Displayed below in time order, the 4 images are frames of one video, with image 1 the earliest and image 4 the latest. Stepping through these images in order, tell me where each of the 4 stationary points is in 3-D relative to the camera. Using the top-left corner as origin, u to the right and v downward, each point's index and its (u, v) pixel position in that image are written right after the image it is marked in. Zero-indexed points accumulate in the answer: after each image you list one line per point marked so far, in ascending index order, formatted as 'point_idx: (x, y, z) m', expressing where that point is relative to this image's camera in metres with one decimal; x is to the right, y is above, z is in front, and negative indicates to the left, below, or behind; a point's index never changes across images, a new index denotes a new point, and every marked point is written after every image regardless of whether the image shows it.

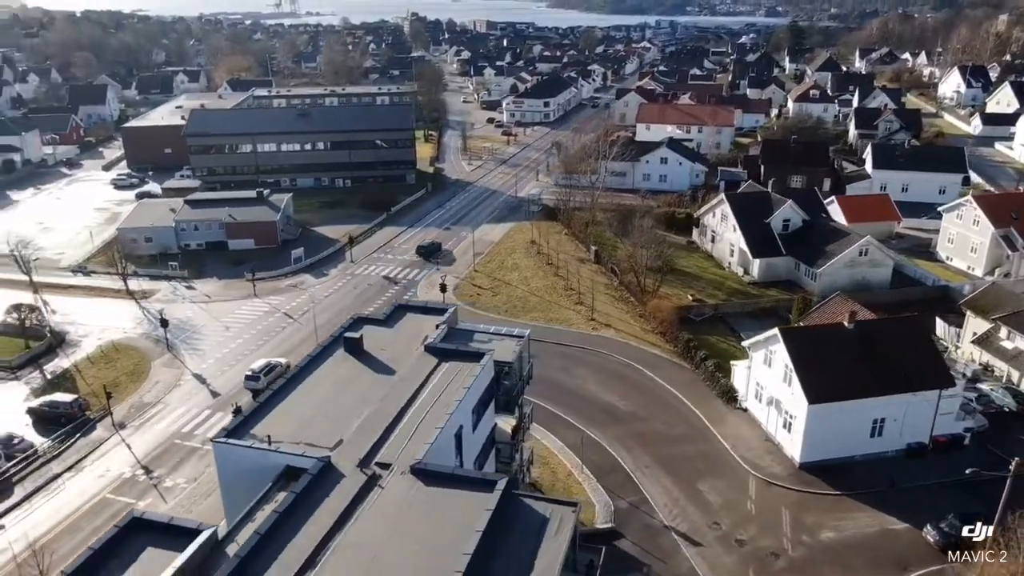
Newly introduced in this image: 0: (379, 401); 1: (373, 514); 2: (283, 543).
0: (-2.4, -1.9, +13.5) m
1: (-2.0, -3.1, +10.7) m
2: (-3.0, -3.3, +10.1) m
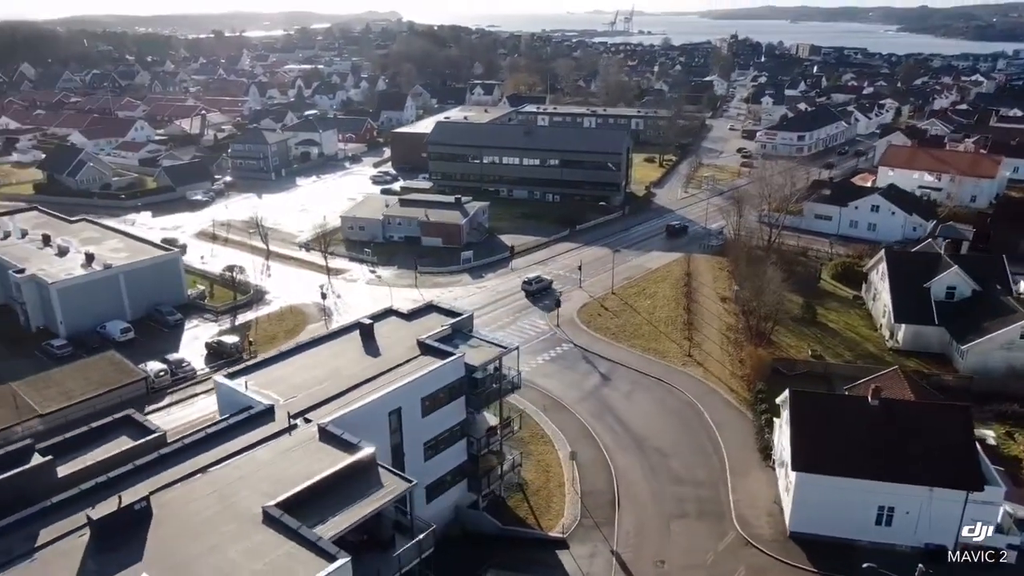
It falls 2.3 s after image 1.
0: (-3.5, -1.8, +16.6) m
1: (-4.4, -2.9, +13.8) m
2: (-5.6, -2.9, +13.7) m
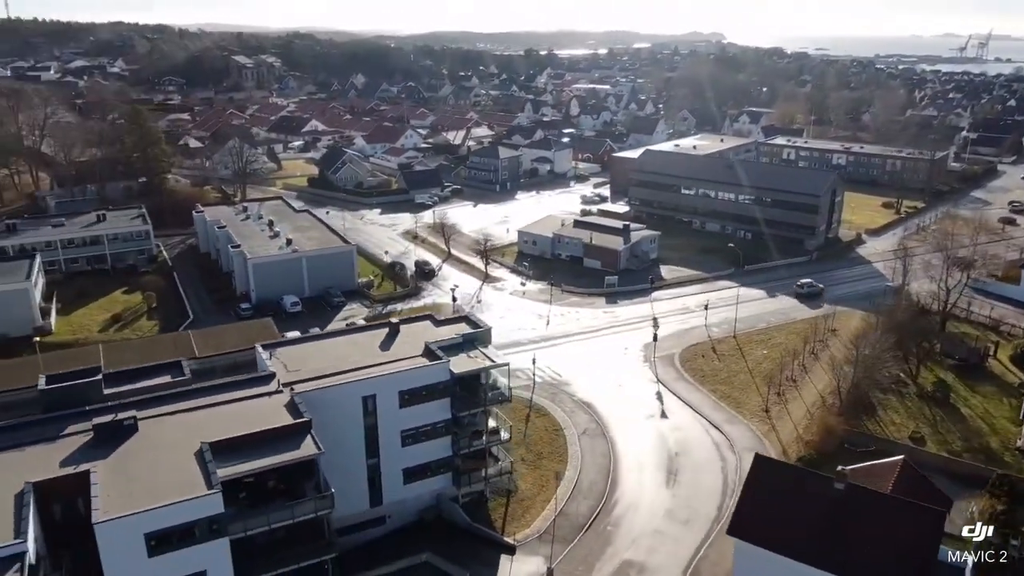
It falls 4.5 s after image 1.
0: (-4.1, -1.8, +19.8) m
1: (-6.0, -2.6, +17.5) m
2: (-7.2, -2.5, +17.9) m
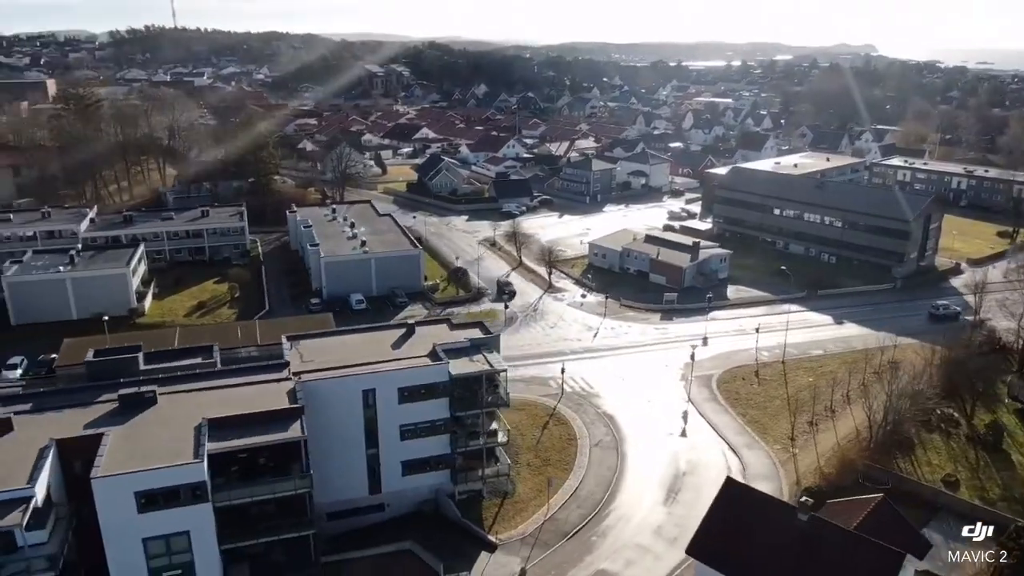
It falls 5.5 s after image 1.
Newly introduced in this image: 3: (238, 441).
0: (-4.1, -1.8, +21.3) m
1: (-6.4, -2.5, +19.3) m
2: (-7.5, -2.3, +19.9) m
3: (-6.0, -3.3, +17.0) m
